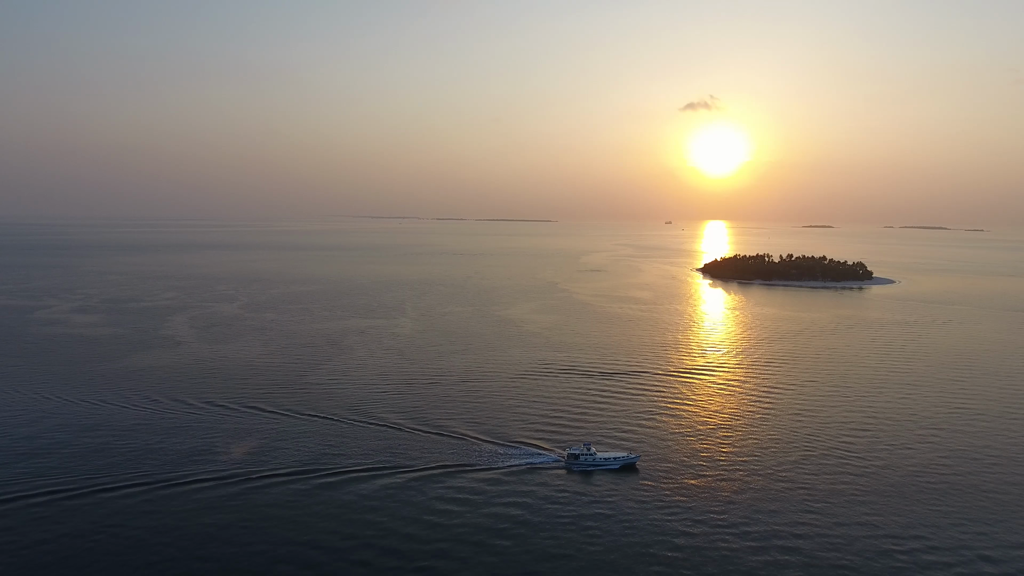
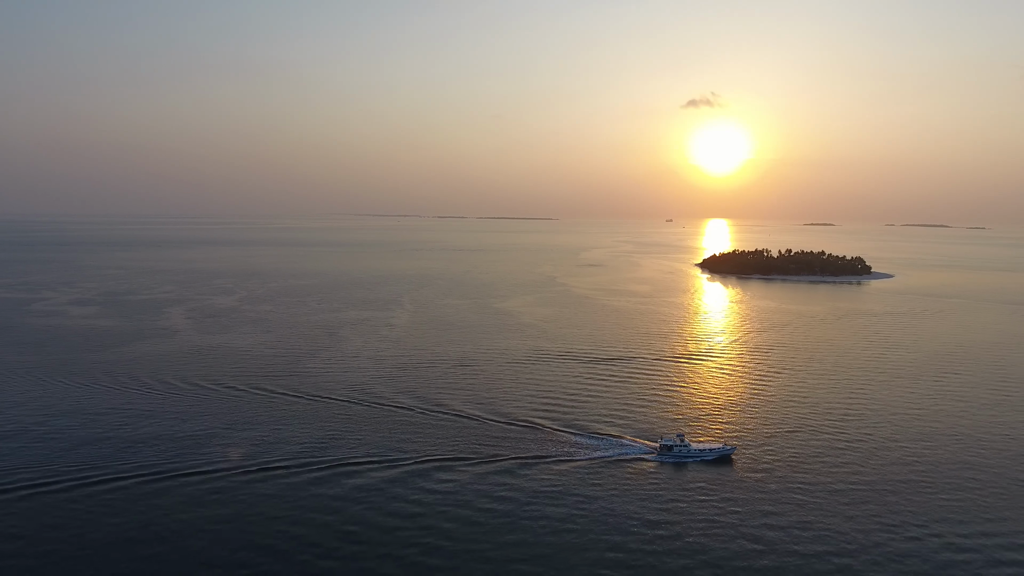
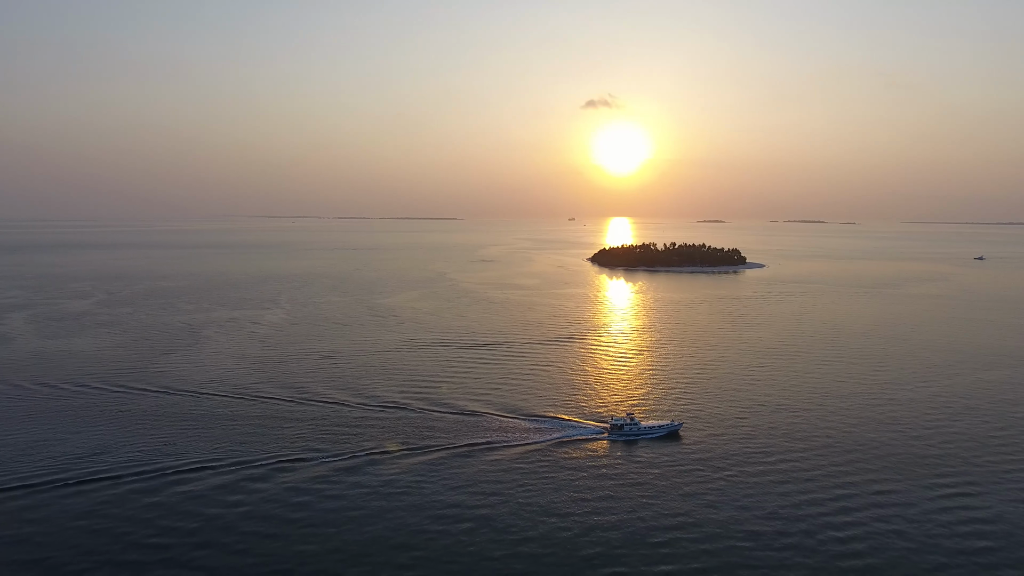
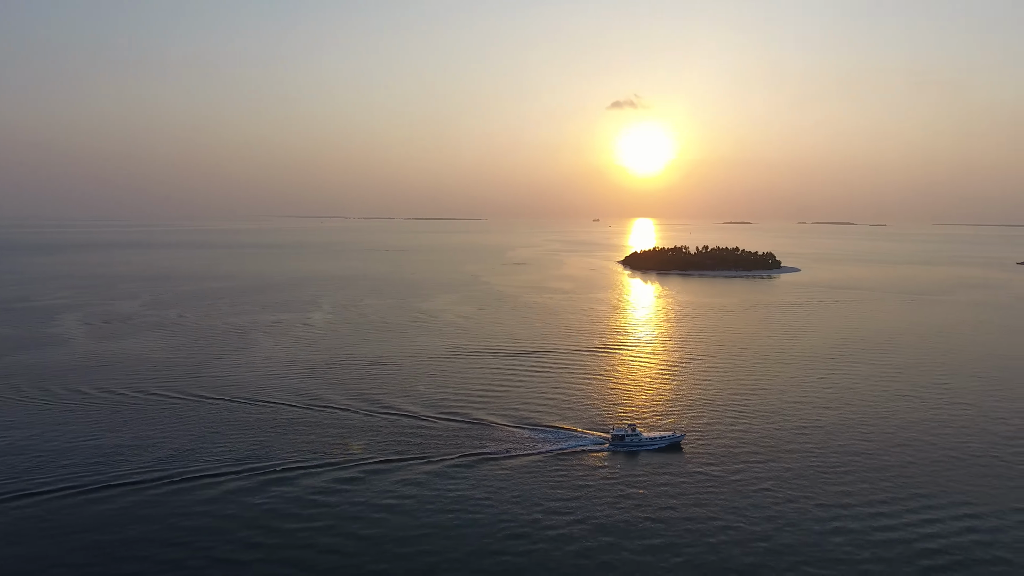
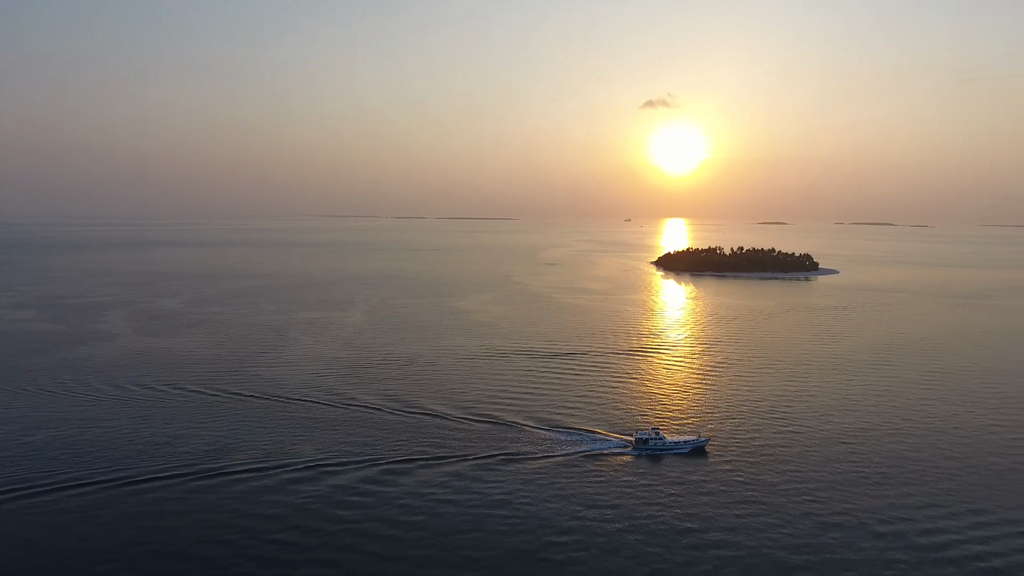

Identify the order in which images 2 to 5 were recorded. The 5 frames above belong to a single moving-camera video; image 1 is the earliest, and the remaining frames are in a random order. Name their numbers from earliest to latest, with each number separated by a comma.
2, 5, 4, 3
